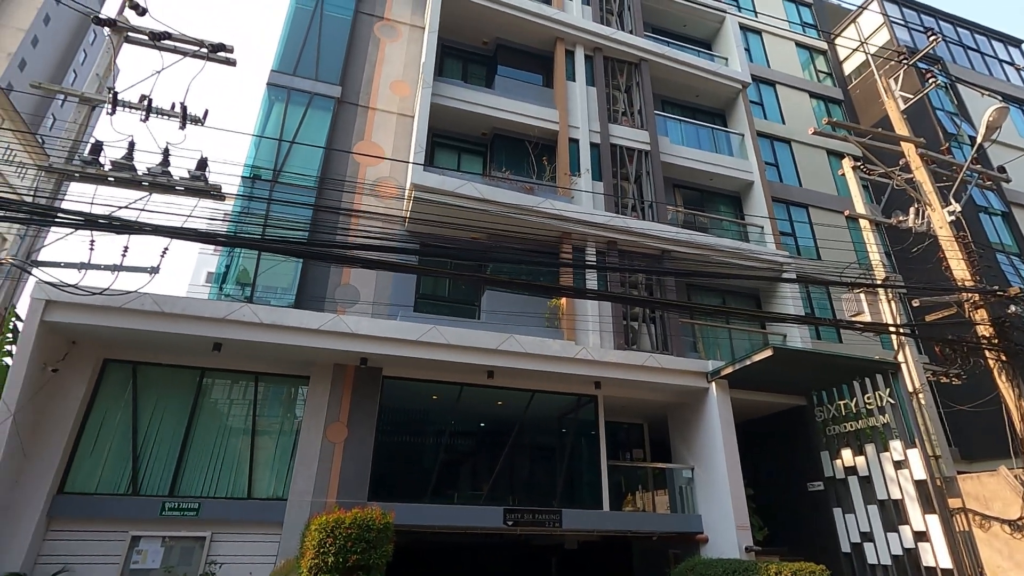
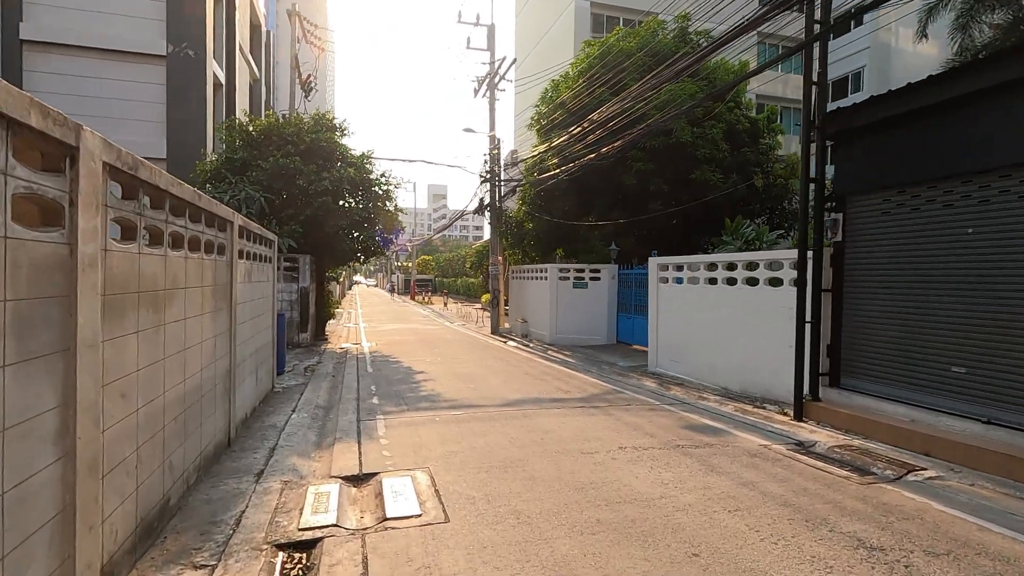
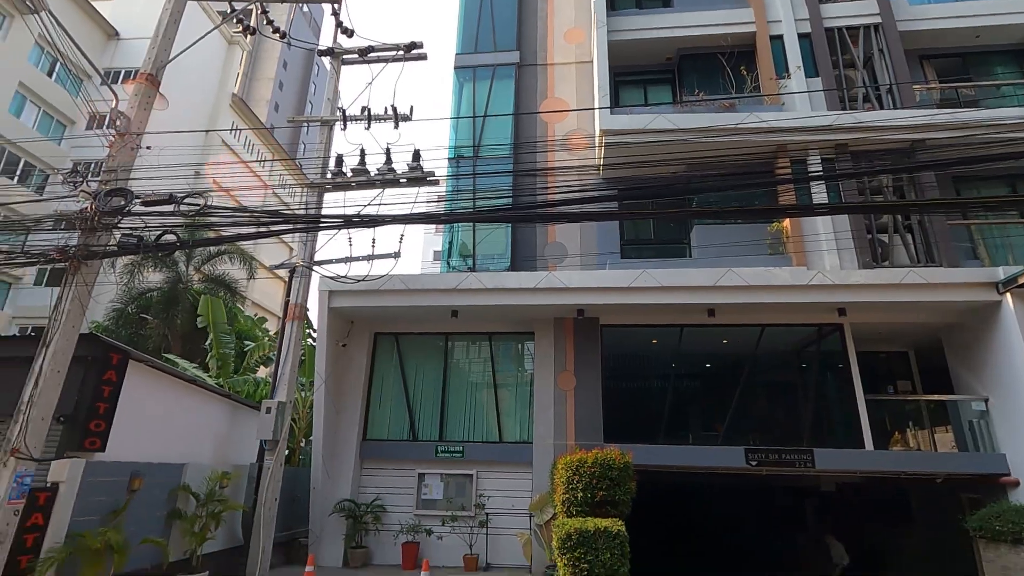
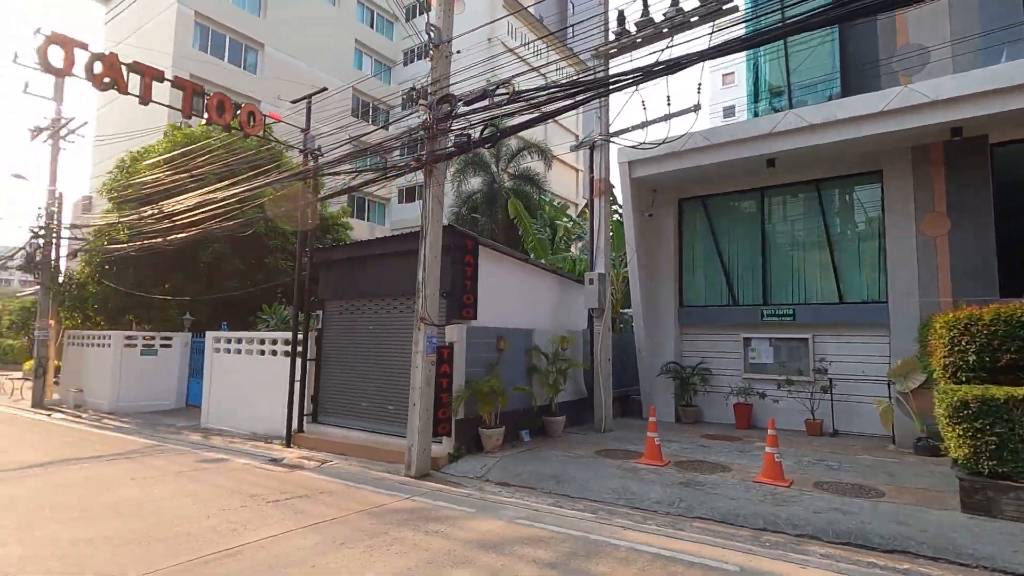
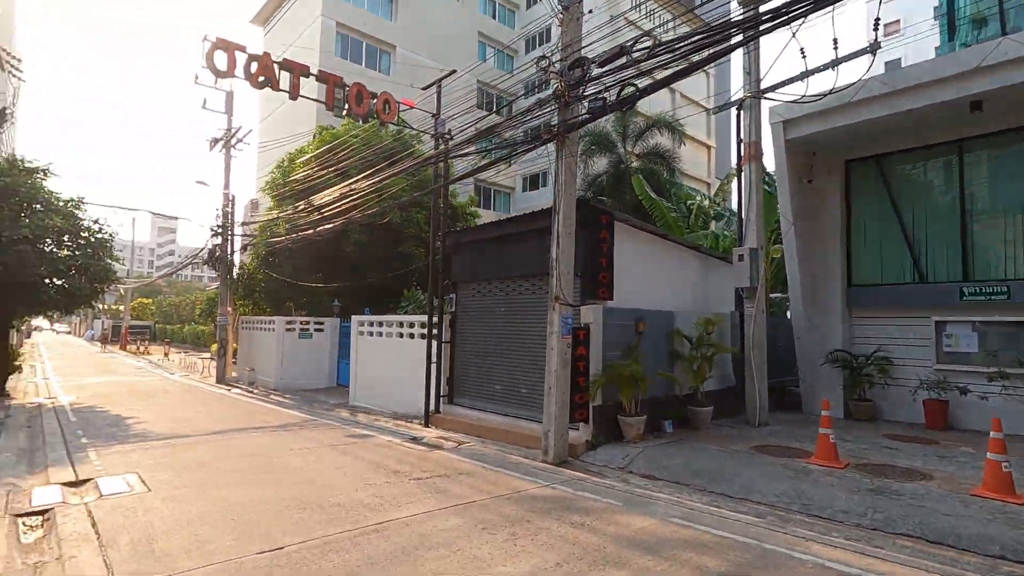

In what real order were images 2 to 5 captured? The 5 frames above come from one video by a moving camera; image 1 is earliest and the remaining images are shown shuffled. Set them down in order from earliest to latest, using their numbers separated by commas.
3, 4, 5, 2
